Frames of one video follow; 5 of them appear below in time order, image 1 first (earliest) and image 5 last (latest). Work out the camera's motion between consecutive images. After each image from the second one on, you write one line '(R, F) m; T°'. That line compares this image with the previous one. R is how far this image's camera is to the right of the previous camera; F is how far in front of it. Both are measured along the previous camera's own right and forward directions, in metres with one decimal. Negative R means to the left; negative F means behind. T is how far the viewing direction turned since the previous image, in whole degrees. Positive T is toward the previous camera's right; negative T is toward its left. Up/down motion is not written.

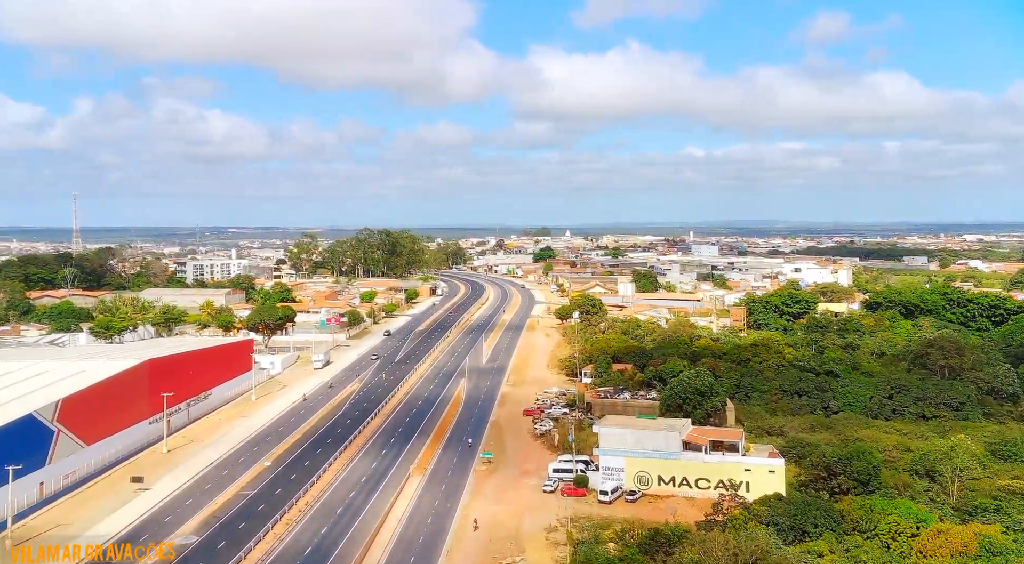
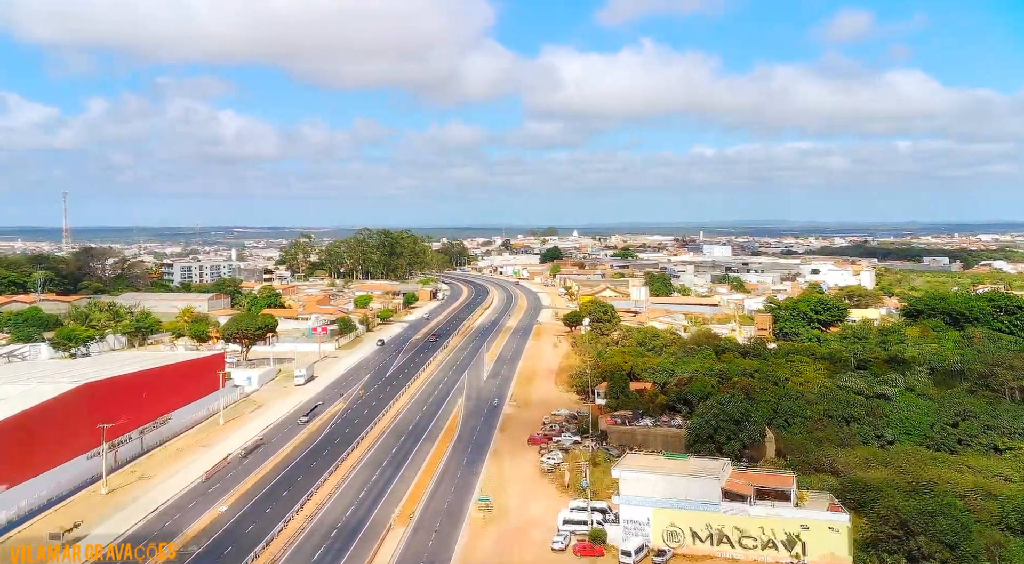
(+0.1, +5.5) m; 0°
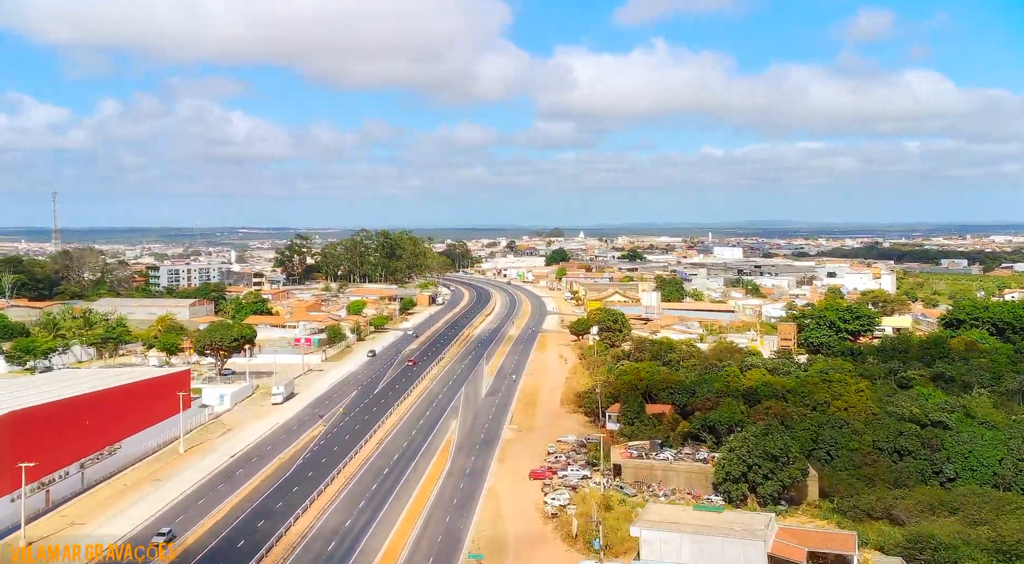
(+0.2, +4.8) m; 0°
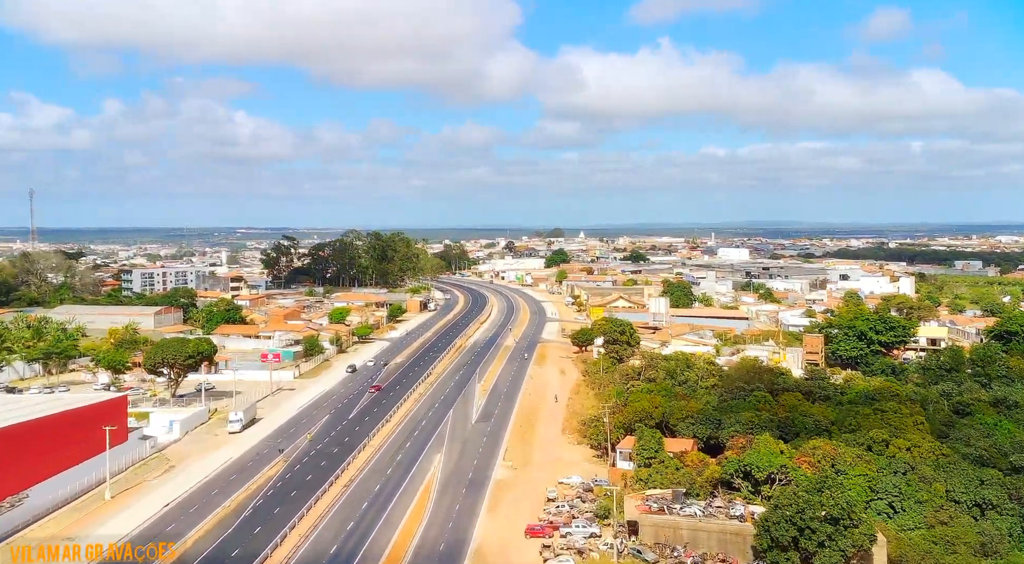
(+0.2, +5.7) m; 0°
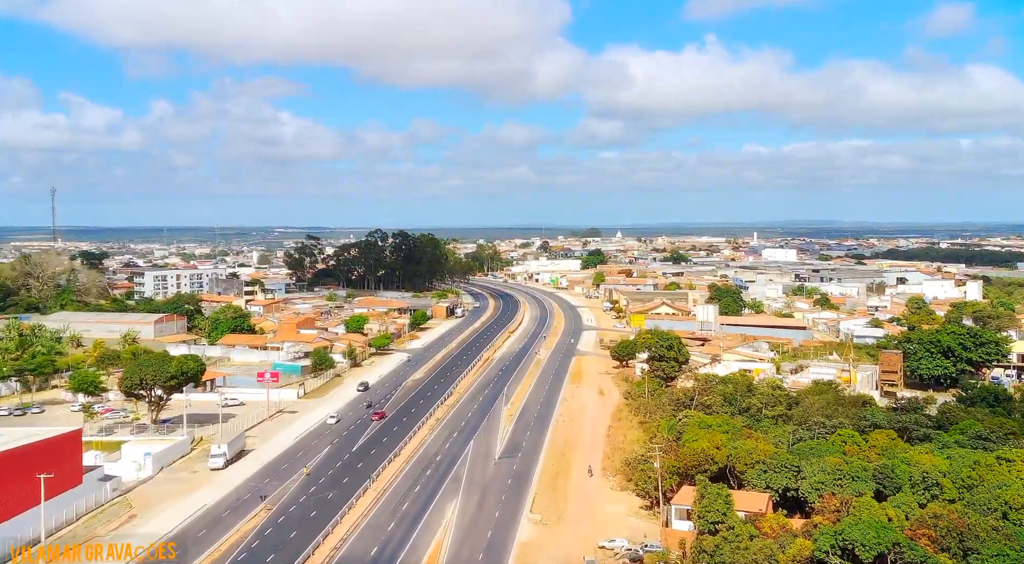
(+0.2, +5.9) m; -2°
